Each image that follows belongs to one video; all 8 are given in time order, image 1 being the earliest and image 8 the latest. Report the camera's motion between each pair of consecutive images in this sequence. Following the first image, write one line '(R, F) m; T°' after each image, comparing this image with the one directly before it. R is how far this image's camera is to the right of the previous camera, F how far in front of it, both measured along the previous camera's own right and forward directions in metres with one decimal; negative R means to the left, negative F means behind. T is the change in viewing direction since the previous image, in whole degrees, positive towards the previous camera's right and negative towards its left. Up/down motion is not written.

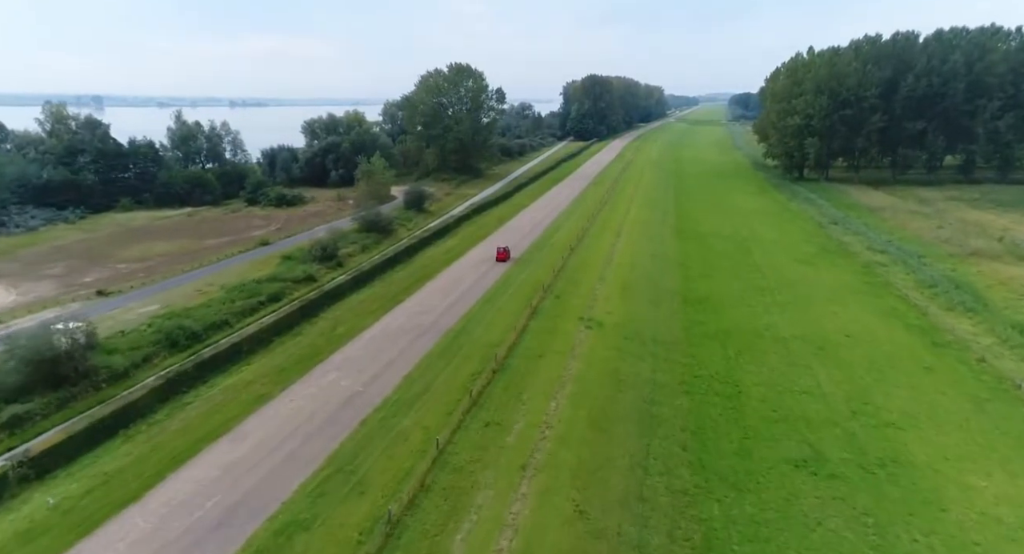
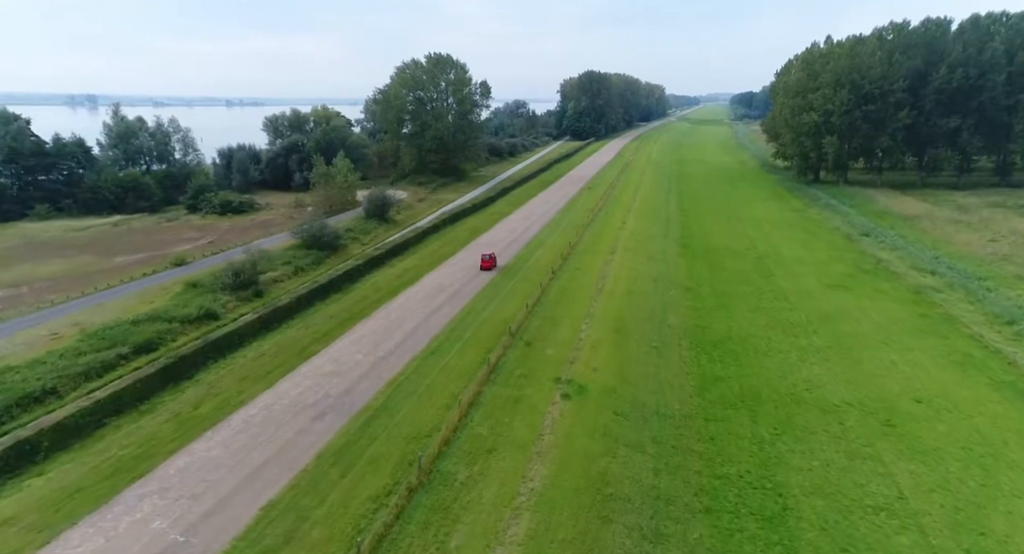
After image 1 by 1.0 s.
(+1.9, +7.3) m; 0°
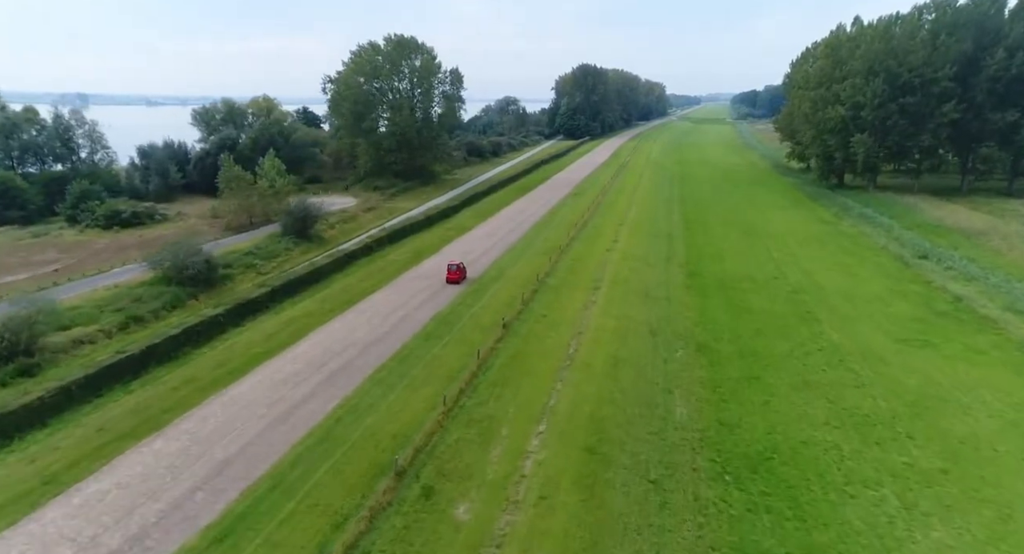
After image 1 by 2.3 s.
(+2.7, +10.0) m; 0°
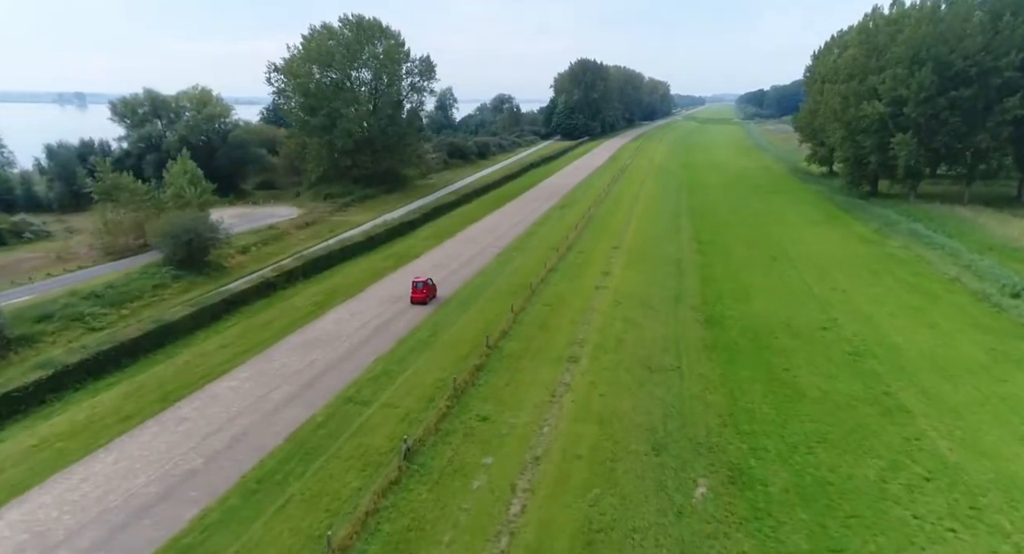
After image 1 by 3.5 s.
(+2.3, +8.8) m; 0°
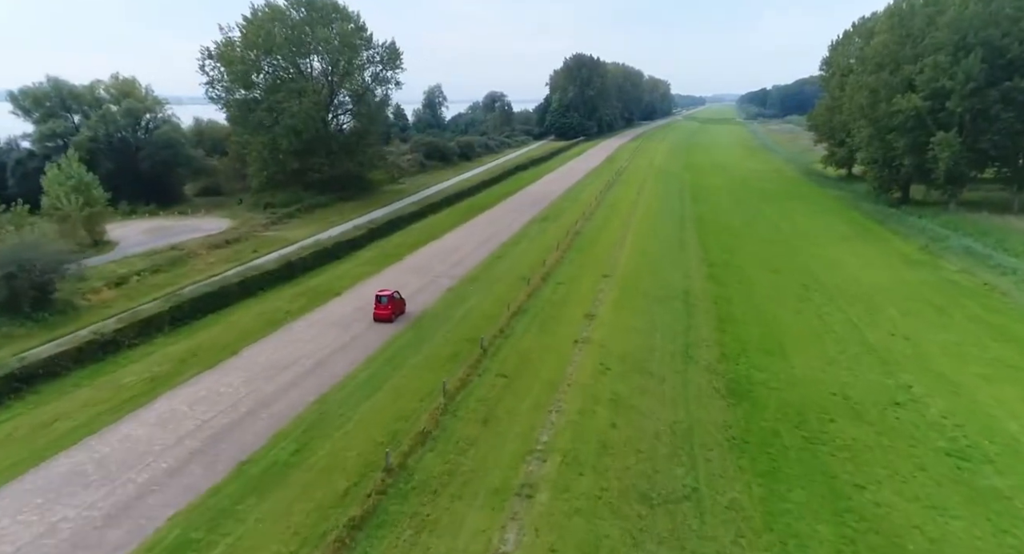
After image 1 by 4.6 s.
(+1.8, +7.2) m; 0°
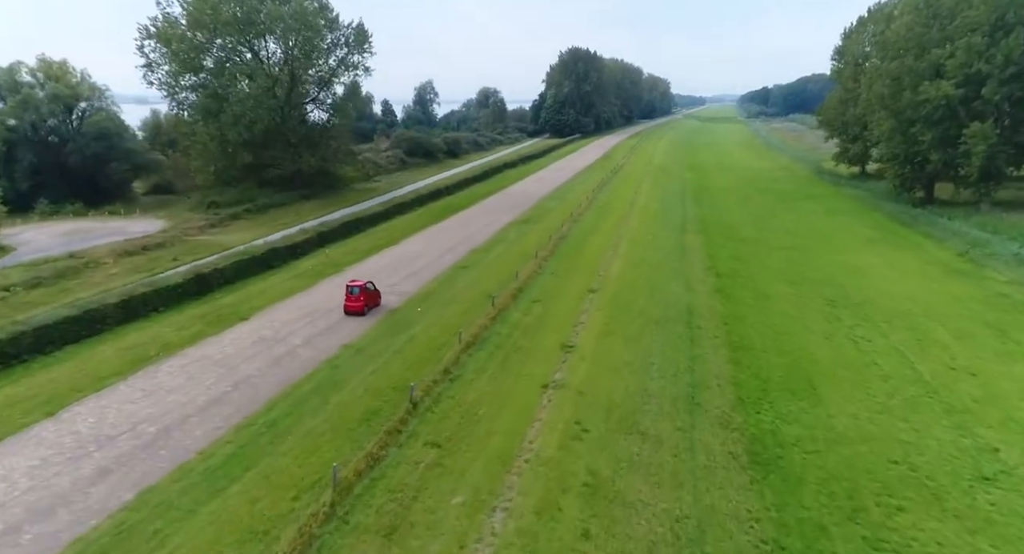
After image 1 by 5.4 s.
(+1.4, +4.8) m; 0°
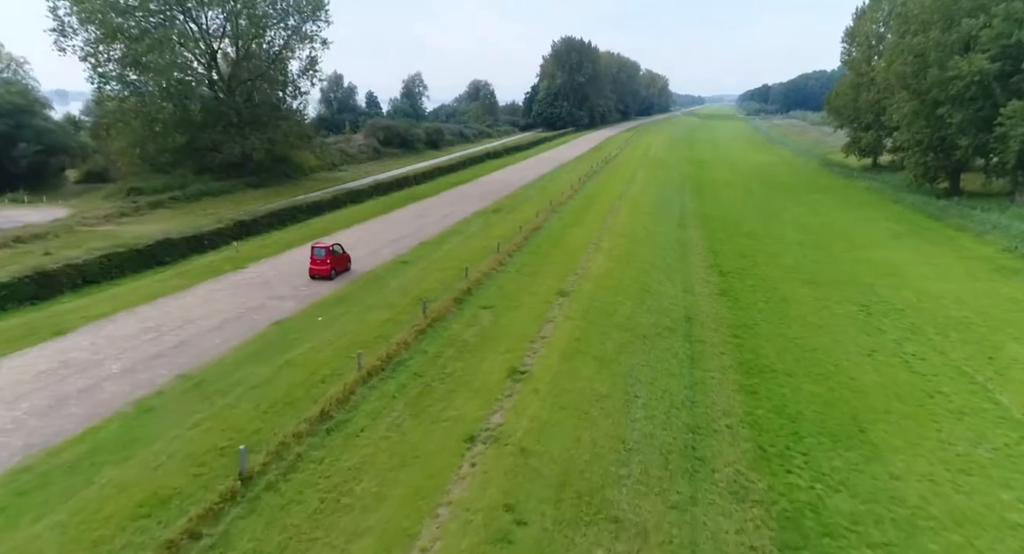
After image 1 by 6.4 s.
(+1.6, +4.8) m; 0°
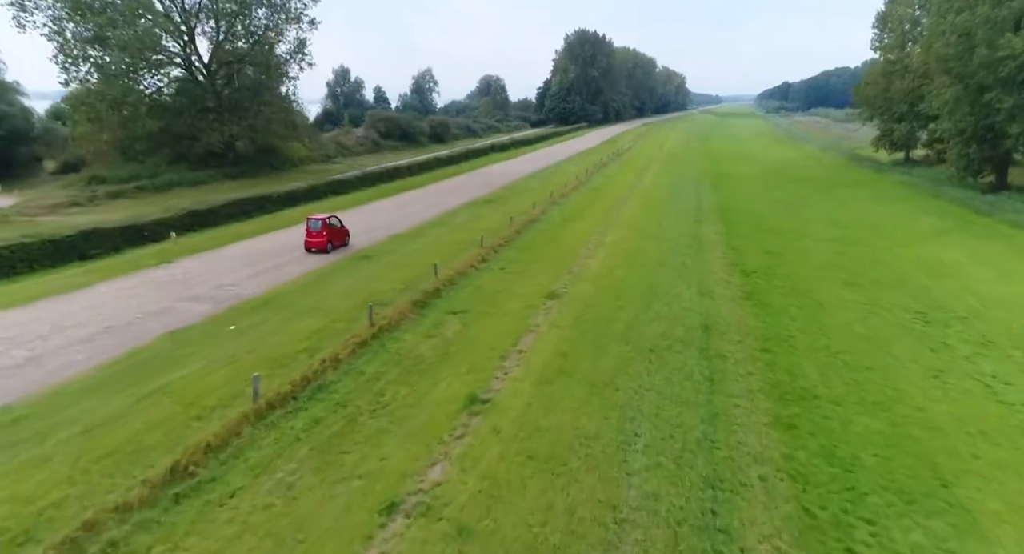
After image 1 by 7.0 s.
(+0.9, +3.0) m; -2°
